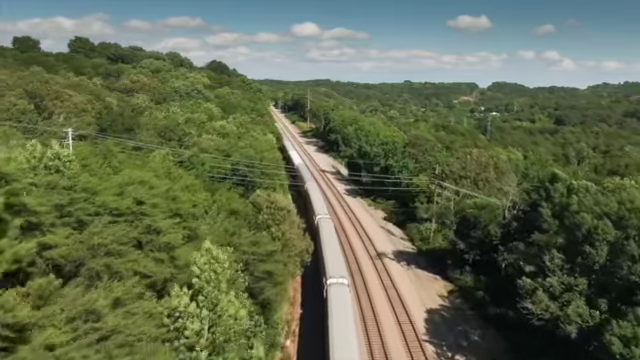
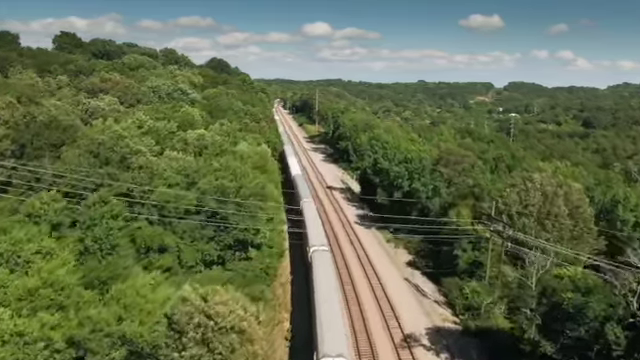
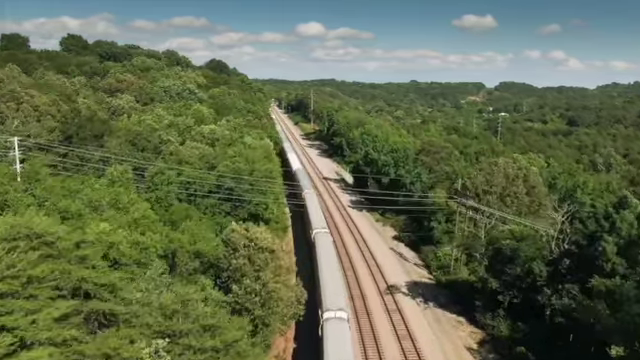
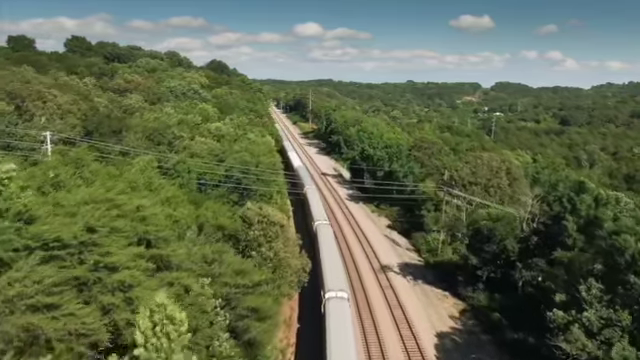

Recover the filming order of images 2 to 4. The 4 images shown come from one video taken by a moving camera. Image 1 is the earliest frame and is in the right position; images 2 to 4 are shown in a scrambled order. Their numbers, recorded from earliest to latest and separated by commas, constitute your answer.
4, 3, 2
